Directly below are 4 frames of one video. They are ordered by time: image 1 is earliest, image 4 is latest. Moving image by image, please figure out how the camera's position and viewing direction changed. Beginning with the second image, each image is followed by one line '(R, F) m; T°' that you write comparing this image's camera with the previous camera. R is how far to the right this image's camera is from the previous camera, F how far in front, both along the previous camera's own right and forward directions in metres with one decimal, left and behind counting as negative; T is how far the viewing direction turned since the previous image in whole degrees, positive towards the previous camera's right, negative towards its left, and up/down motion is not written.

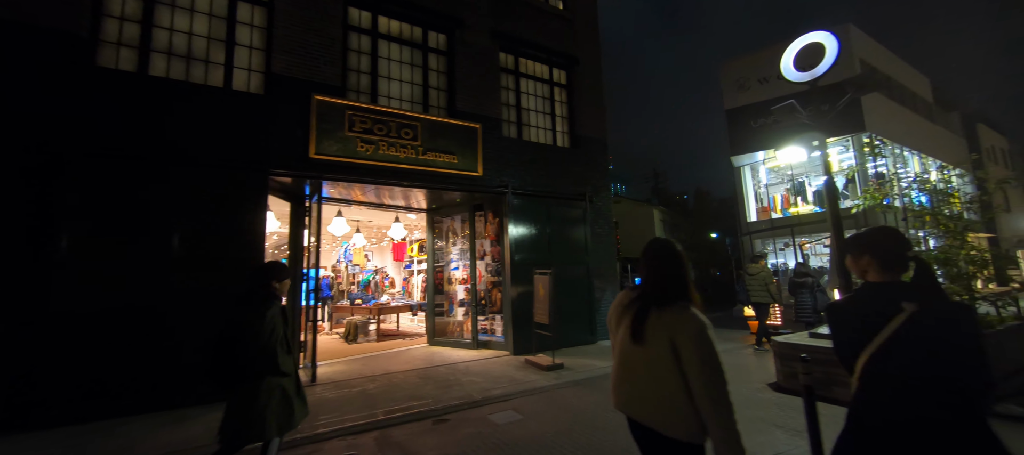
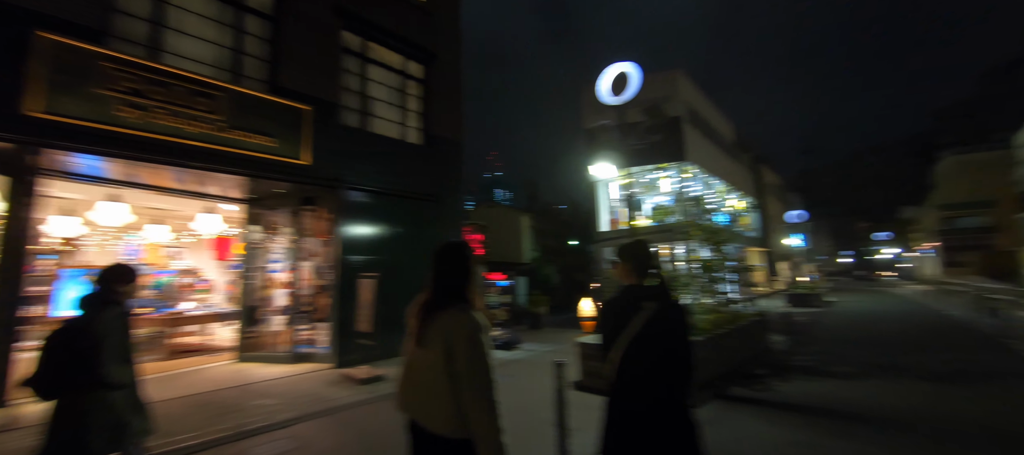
(+0.4, +0.5) m; 0°
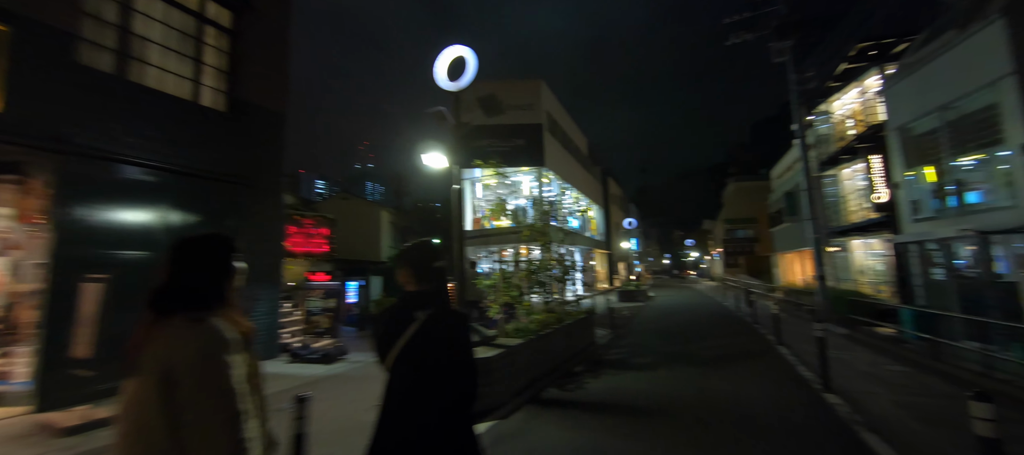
(+1.0, +0.5) m; +19°
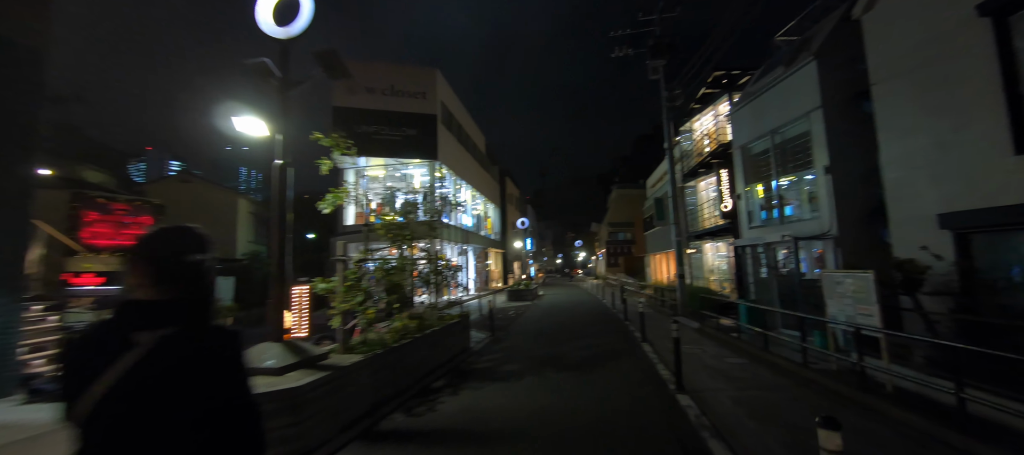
(+0.7, +0.7) m; +15°
